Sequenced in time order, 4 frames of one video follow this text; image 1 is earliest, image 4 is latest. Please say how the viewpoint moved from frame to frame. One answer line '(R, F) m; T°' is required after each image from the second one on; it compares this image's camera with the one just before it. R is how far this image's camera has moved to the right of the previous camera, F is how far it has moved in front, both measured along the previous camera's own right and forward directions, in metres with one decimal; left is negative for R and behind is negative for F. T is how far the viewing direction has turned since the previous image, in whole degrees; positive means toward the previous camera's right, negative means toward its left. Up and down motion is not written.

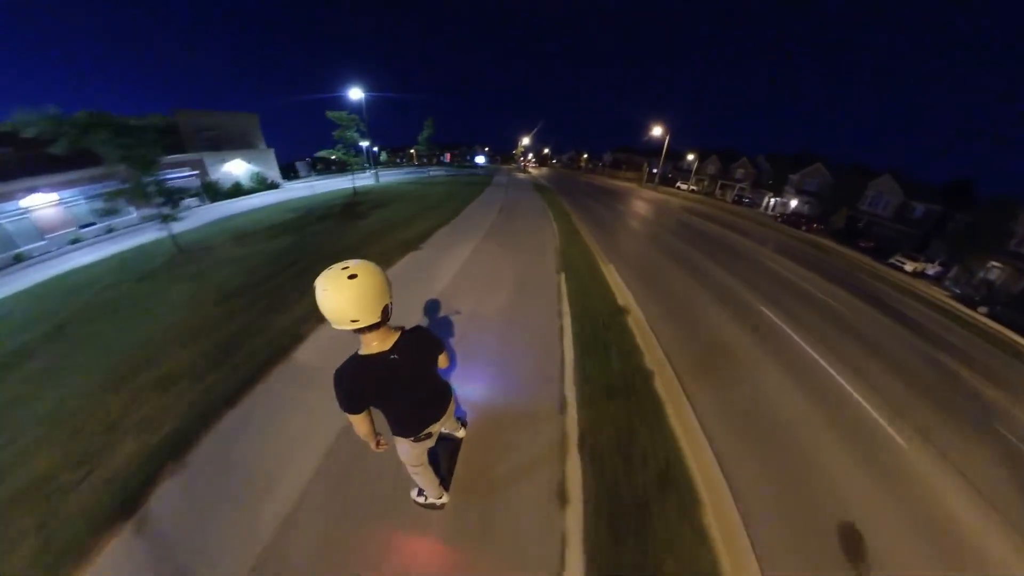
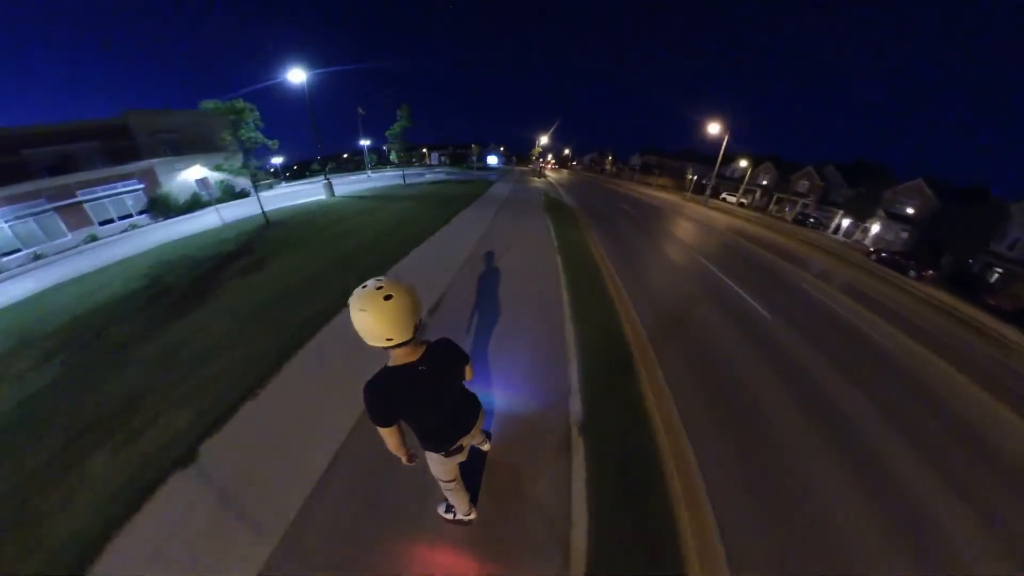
(+0.5, +0.7) m; -6°
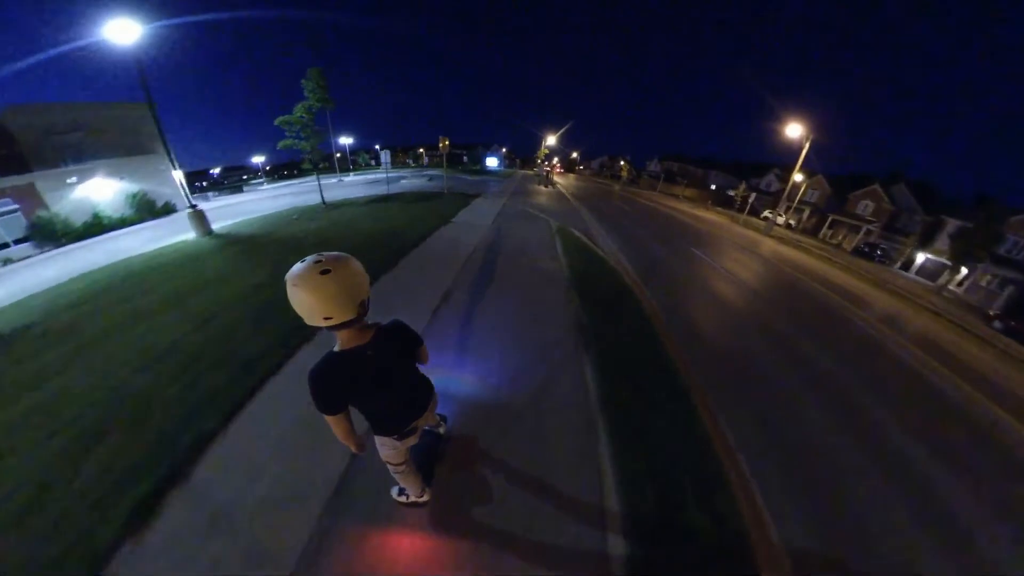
(+0.5, +0.6) m; -5°
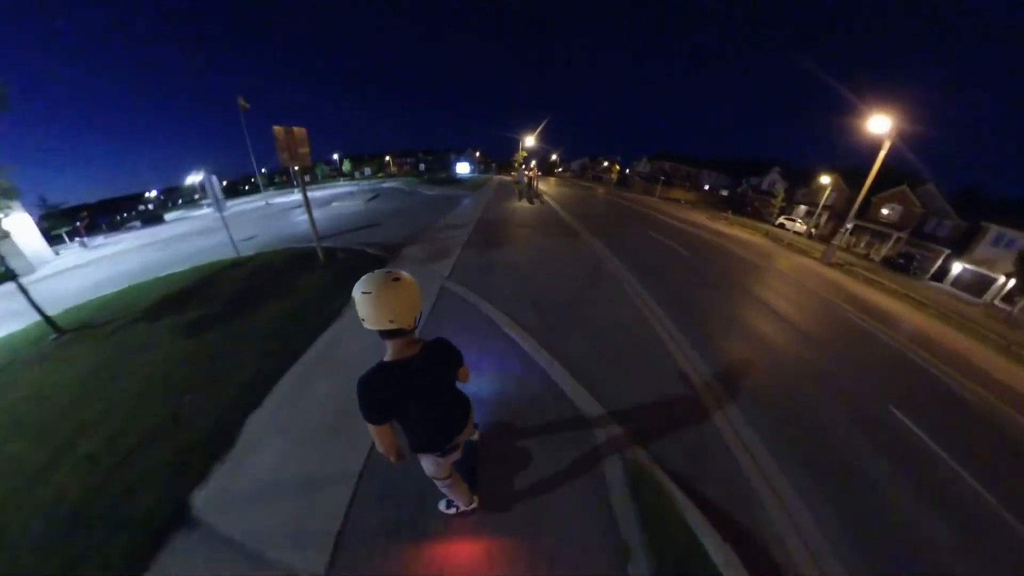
(+0.4, +0.4) m; -1°
